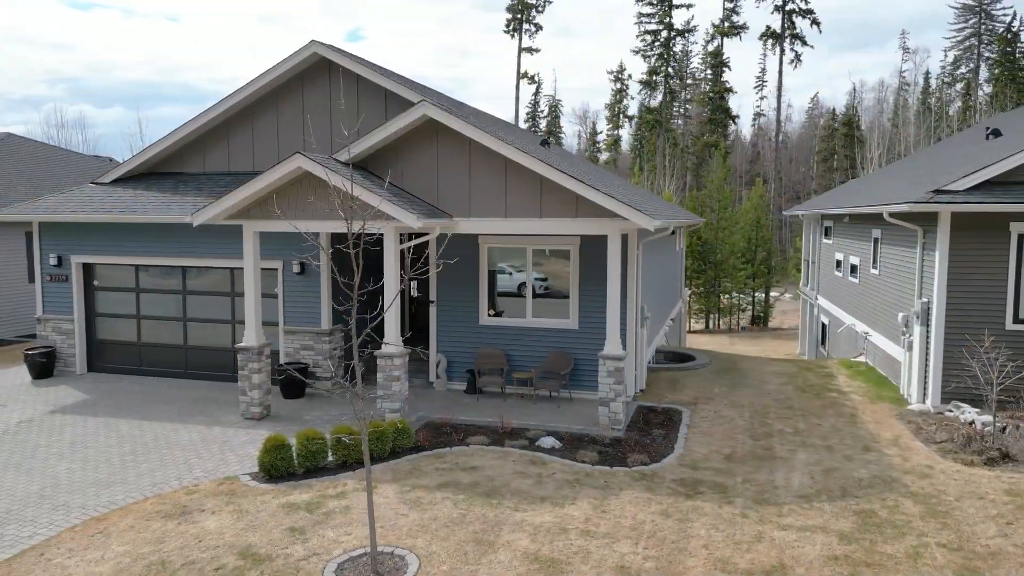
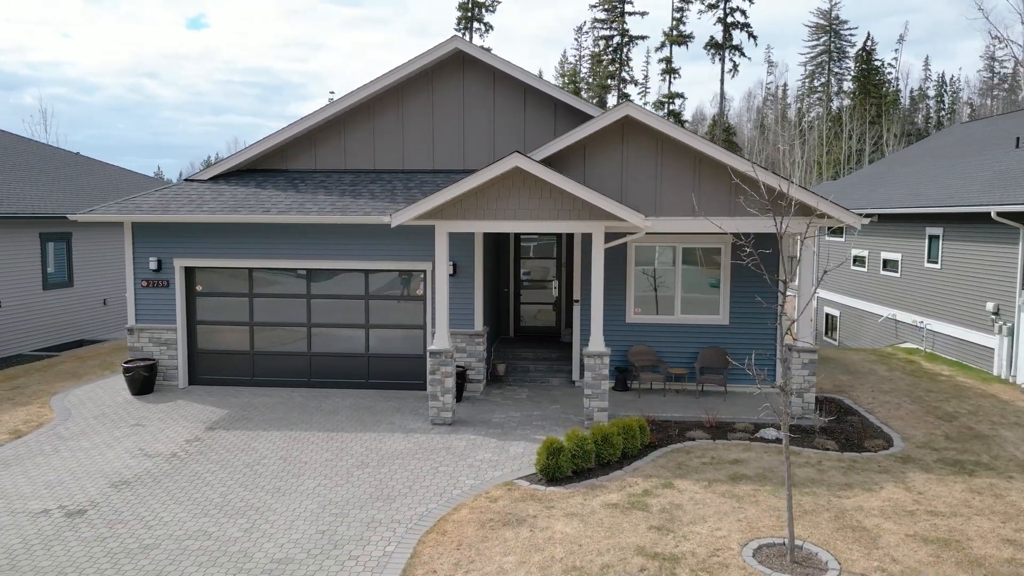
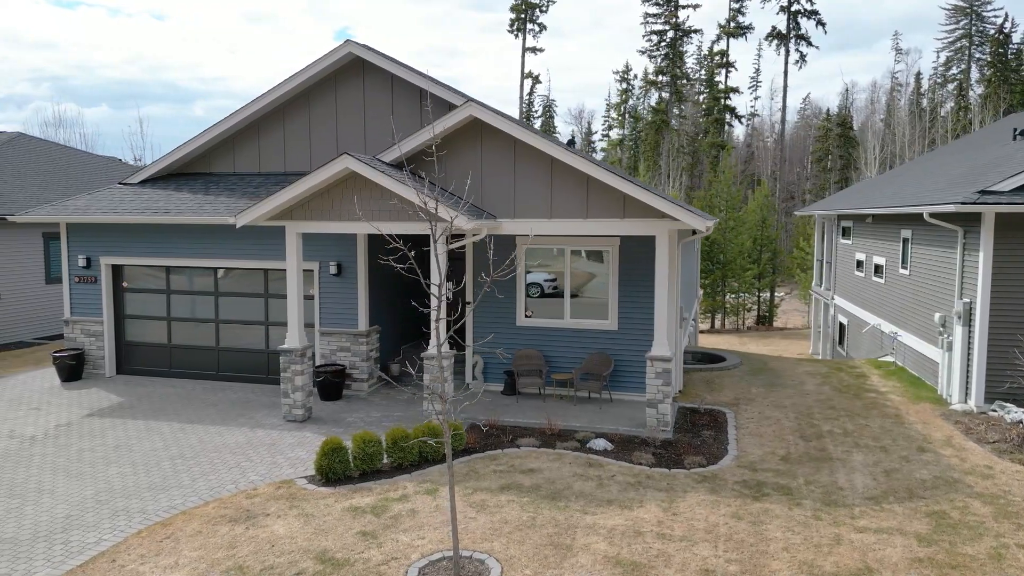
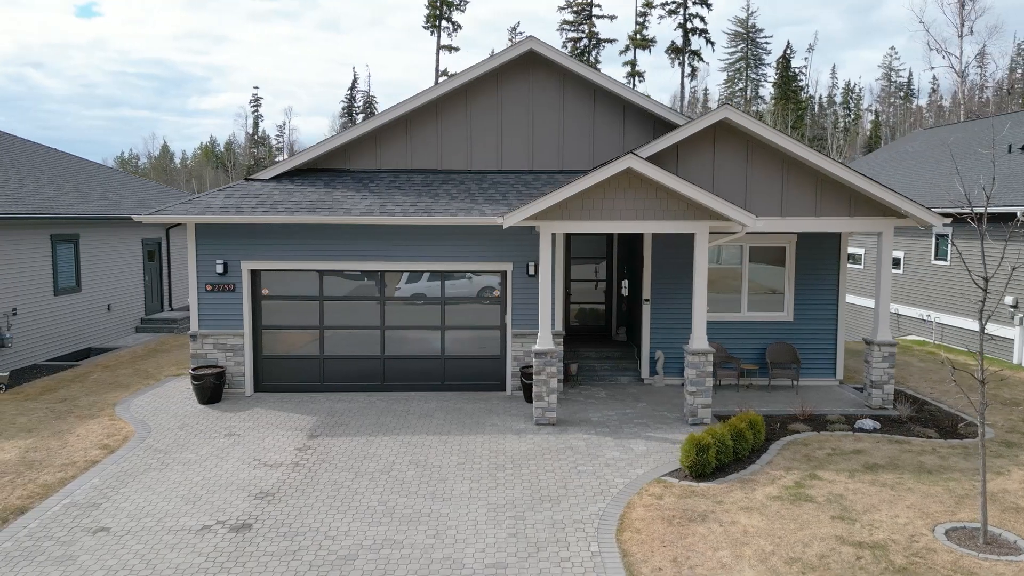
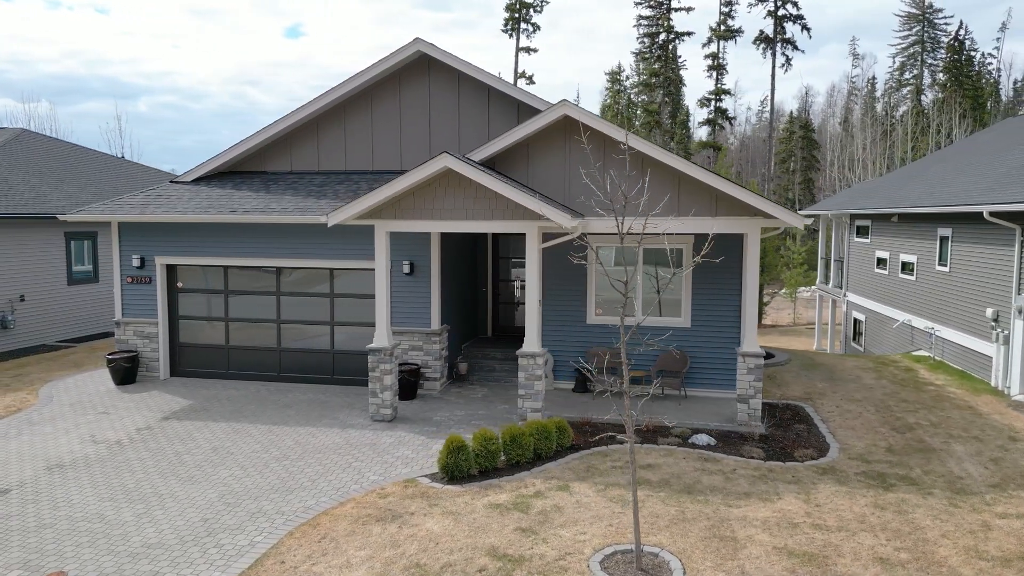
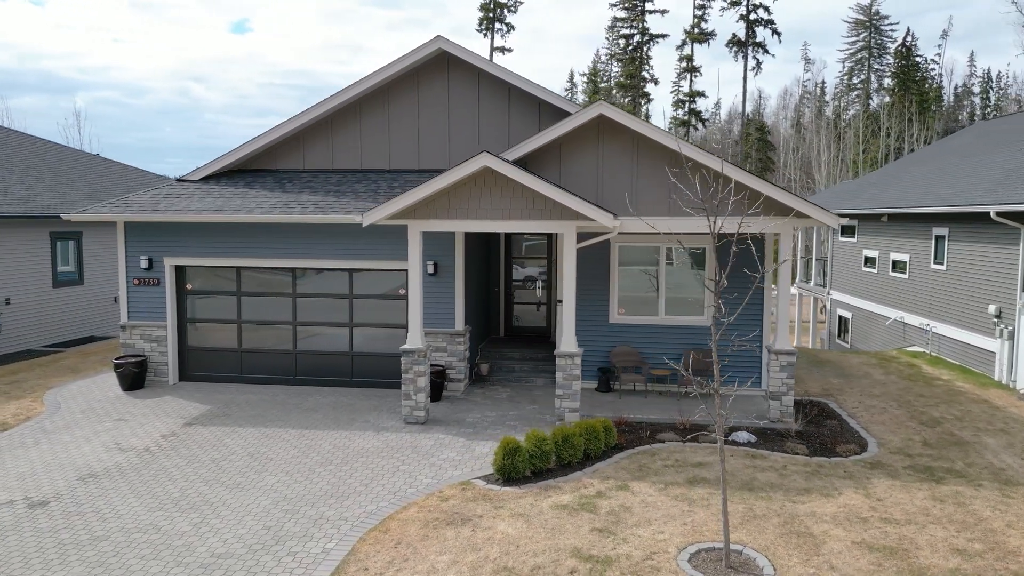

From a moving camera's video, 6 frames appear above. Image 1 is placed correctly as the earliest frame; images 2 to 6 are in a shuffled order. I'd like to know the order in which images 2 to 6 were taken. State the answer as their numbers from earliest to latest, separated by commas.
3, 5, 6, 2, 4
